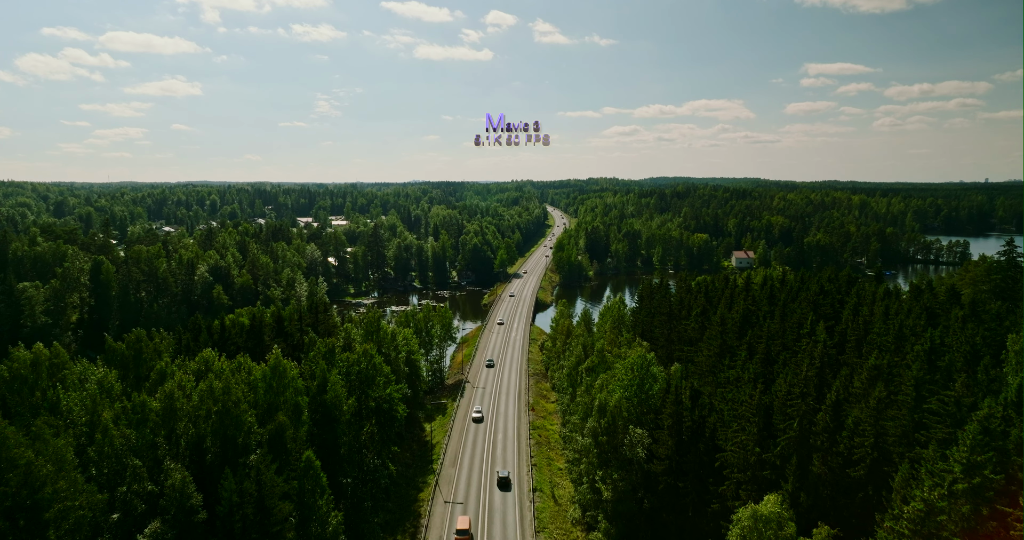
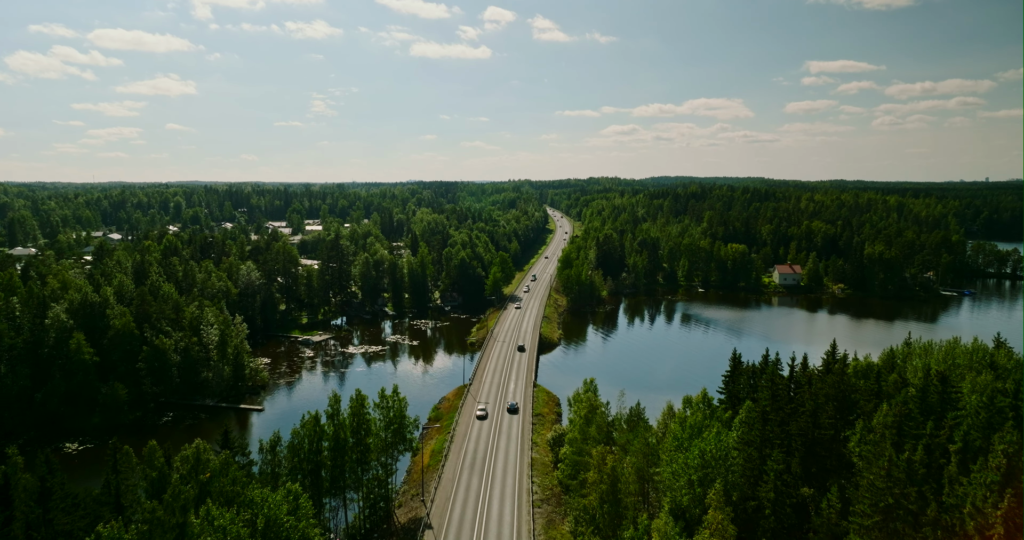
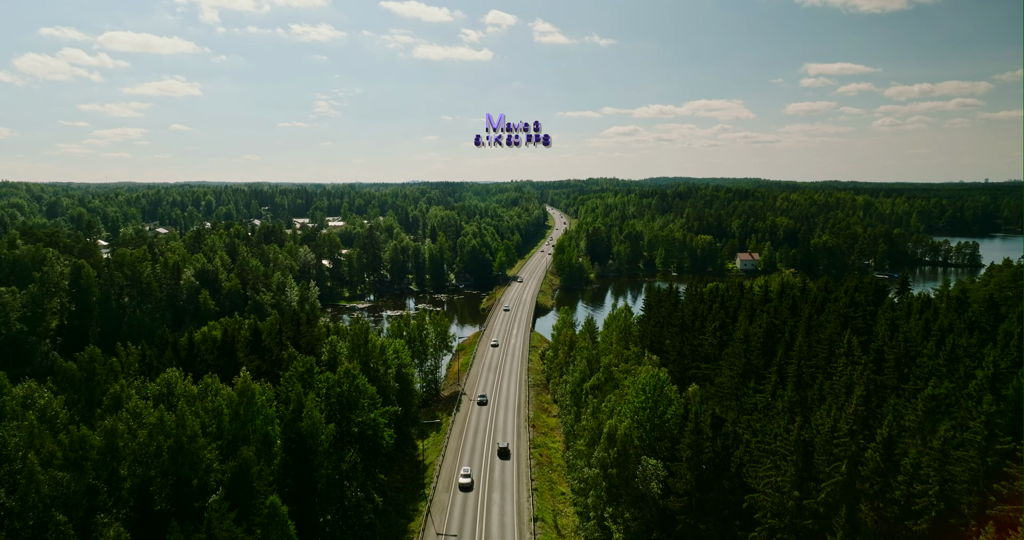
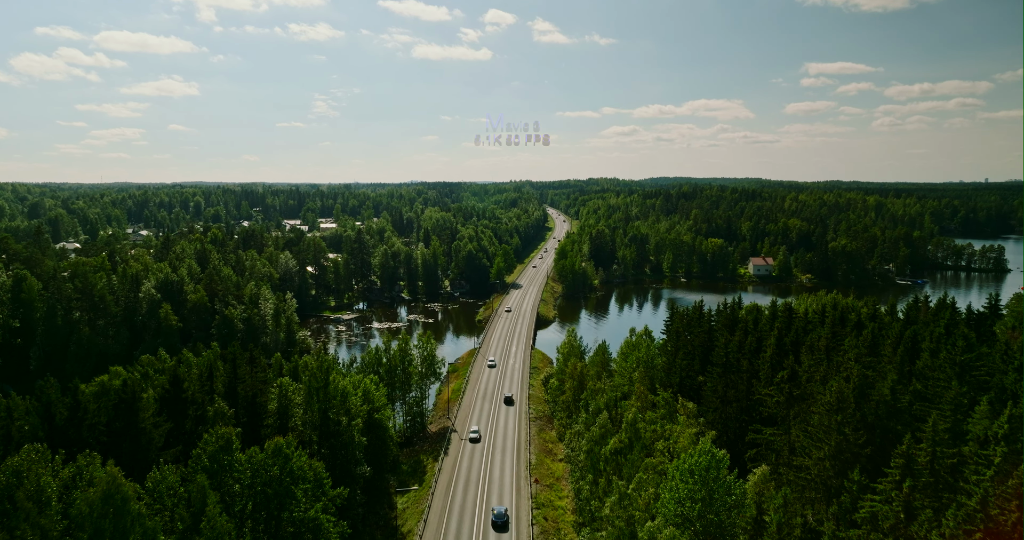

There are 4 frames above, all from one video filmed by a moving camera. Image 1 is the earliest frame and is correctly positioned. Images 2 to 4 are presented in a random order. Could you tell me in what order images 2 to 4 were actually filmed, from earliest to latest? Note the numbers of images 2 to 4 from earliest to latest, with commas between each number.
3, 4, 2
